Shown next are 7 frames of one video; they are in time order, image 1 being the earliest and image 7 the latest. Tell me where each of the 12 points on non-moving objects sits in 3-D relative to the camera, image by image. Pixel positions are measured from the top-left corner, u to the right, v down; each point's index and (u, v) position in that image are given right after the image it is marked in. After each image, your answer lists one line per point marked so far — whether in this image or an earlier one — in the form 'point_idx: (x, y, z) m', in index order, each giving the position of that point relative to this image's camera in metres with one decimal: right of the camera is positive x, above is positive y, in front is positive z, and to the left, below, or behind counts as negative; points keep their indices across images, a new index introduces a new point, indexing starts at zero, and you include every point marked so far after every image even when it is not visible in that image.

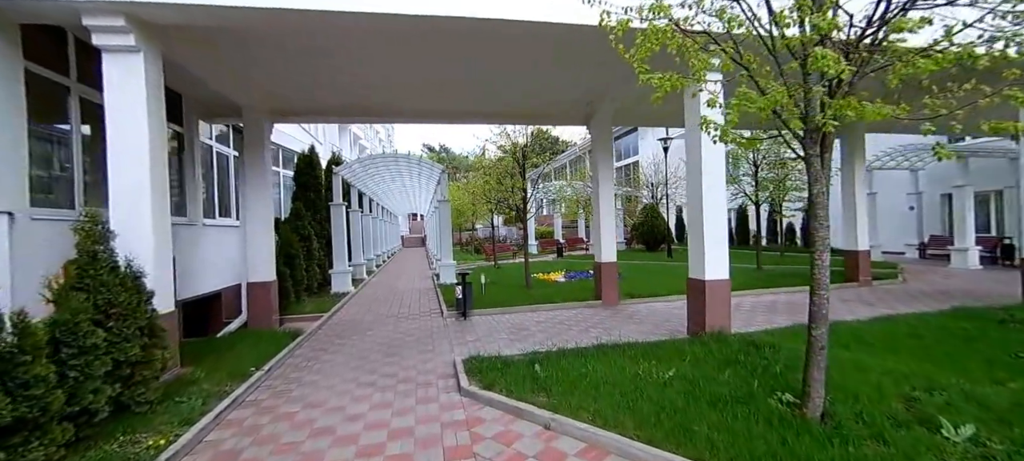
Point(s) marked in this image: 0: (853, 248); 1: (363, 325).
0: (+9.5, -0.5, +10.4) m
1: (-2.8, -1.8, +7.0) m
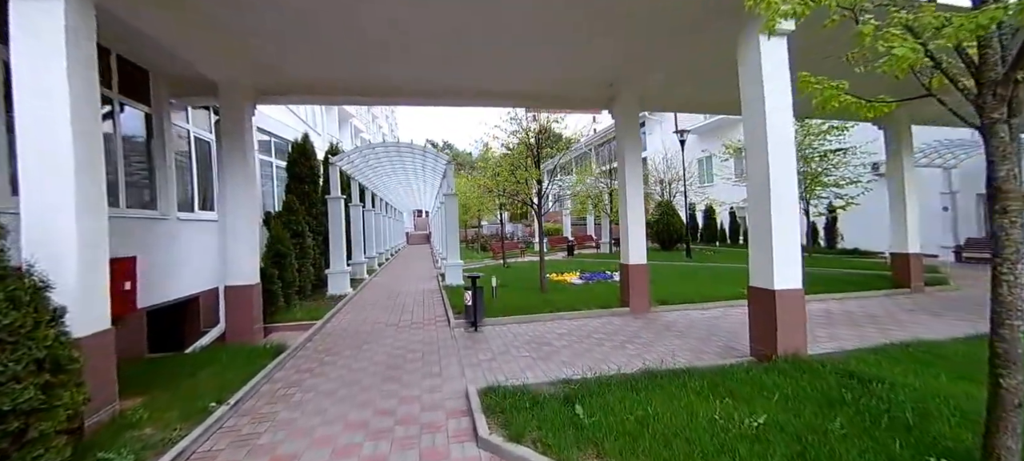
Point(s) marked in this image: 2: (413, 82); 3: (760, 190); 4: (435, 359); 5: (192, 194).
0: (+9.8, -0.5, +9.3) m
1: (-2.5, -1.7, +6.0) m
2: (-1.7, +2.5, +6.3) m
3: (+3.0, +0.5, +4.4) m
4: (-1.0, -1.7, +4.9) m
5: (-5.5, +0.6, +6.3) m
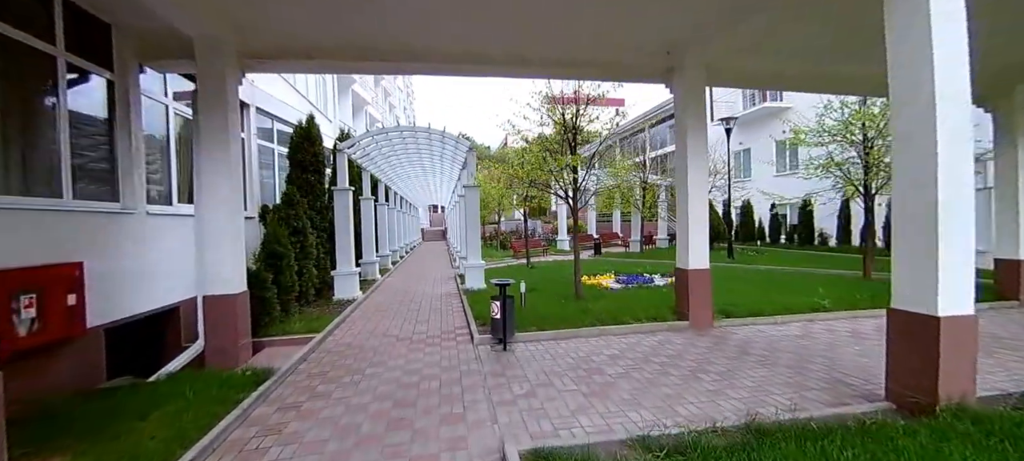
0: (+10.5, -0.4, +7.8) m
1: (-2.0, -1.7, +5.0) m
2: (-1.2, +2.5, +5.2) m
3: (+3.4, +0.5, +3.2) m
4: (-0.6, -1.7, +3.8) m
5: (-5.0, +0.7, +5.3) m
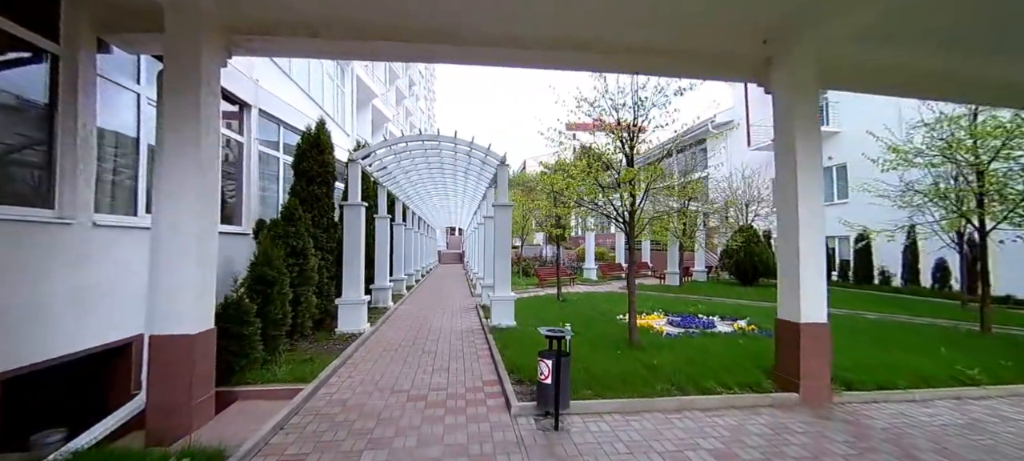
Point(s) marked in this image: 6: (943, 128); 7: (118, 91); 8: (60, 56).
0: (+11.1, -1.3, +6.0) m
1: (-1.5, -1.9, +3.6) m
2: (-0.5, +2.2, +4.1) m
3: (+3.9, +0.2, +1.7) m
4: (-0.1, -1.9, +2.4) m
5: (-4.4, +0.5, +4.3) m
6: (+9.0, +2.1, +7.7) m
7: (-4.4, +1.5, +4.2) m
8: (-4.1, +1.6, +3.4) m
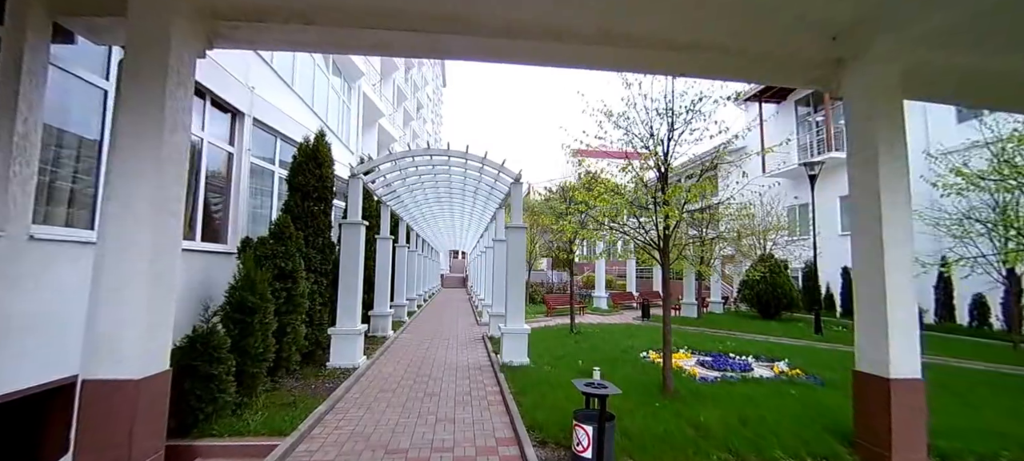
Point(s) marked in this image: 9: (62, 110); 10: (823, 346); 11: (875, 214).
0: (+11.3, -1.9, +5.1) m
1: (-1.3, -2.1, +2.8) m
2: (-0.2, +2.0, +3.5) m
3: (+4.1, 0.0, +1.0) m
4: (+0.1, -2.0, +1.6) m
5: (-4.2, +0.3, +3.6) m
6: (+9.3, +1.5, +7.0) m
7: (-4.1, +1.4, +3.6) m
8: (-3.8, +1.5, +2.8) m
9: (-4.1, +1.1, +3.4) m
10: (+8.3, -3.1, +10.0) m
11: (+3.5, +0.1, +3.5) m
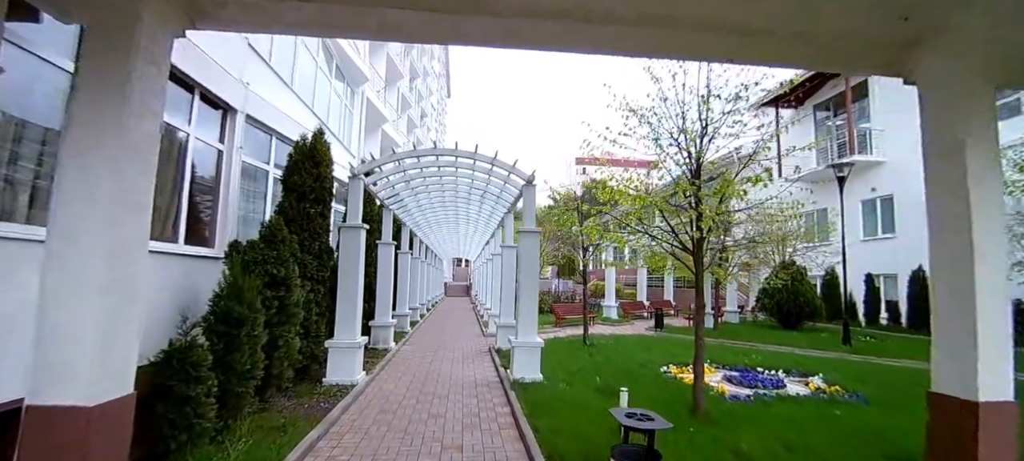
0: (+11.5, -1.9, +4.5) m
1: (-1.1, -2.1, +2.3) m
2: (0.0, +2.0, +3.1) m
3: (+4.3, +0.1, +0.5) m
4: (+0.2, -2.0, +1.1) m
5: (-4.0, +0.3, +3.2) m
6: (+9.5, +1.4, +6.5) m
7: (-4.0, +1.4, +3.2) m
8: (-3.7, +1.5, +2.4) m
9: (-3.9, +1.1, +3.0) m
10: (+8.6, -3.2, +9.4) m
11: (+3.6, +0.1, +3.0) m
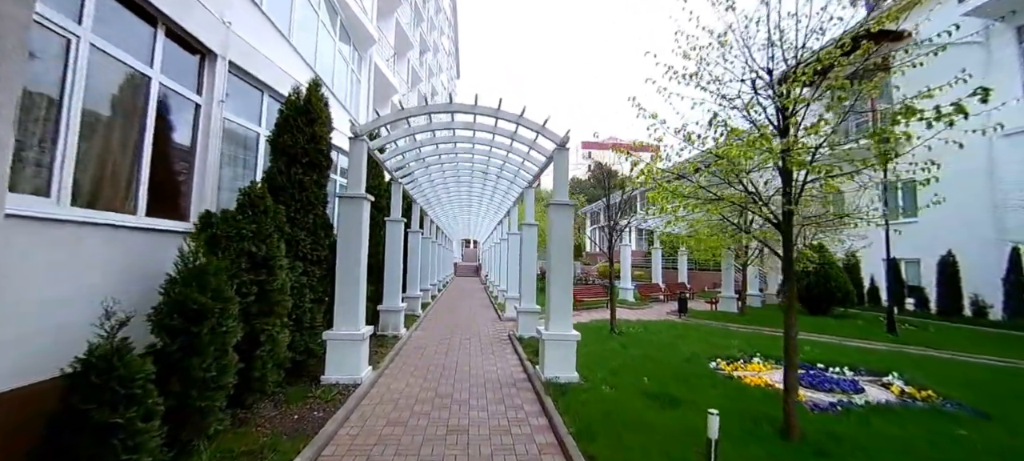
0: (+11.9, -1.7, +3.3) m
1: (-0.8, -1.9, +1.4) m
2: (+0.4, +2.2, +1.9) m
3: (+4.6, +0.1, -0.6) m
4: (+0.5, -1.8, +0.1) m
5: (-3.6, +0.6, +2.2) m
6: (+10.0, +1.7, +5.2) m
7: (-3.6, +1.6, +2.2) m
8: (-3.3, +1.7, +1.4) m
9: (-3.5, +1.3, +1.9) m
10: (+9.1, -2.7, +8.3) m
11: (+4.0, +0.3, +1.8) m
